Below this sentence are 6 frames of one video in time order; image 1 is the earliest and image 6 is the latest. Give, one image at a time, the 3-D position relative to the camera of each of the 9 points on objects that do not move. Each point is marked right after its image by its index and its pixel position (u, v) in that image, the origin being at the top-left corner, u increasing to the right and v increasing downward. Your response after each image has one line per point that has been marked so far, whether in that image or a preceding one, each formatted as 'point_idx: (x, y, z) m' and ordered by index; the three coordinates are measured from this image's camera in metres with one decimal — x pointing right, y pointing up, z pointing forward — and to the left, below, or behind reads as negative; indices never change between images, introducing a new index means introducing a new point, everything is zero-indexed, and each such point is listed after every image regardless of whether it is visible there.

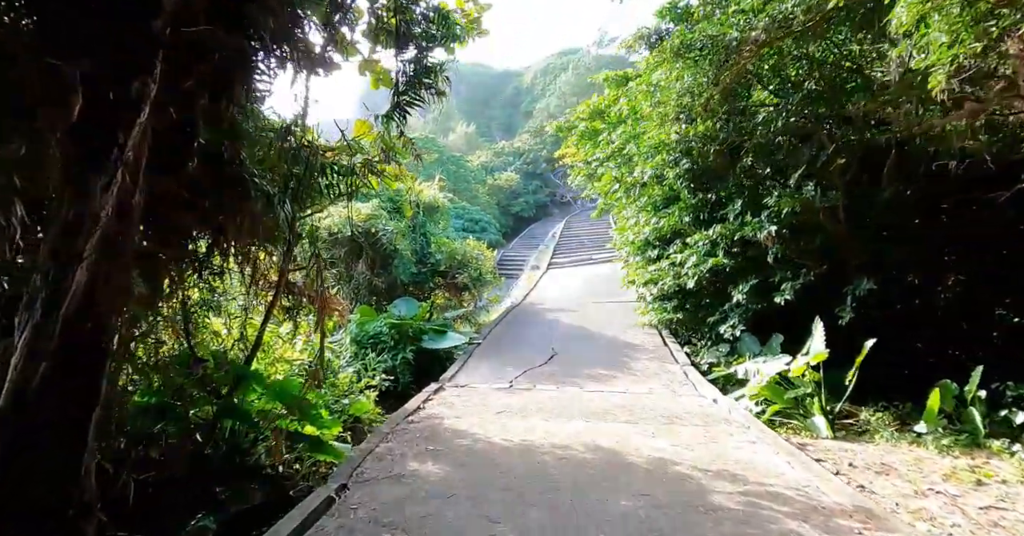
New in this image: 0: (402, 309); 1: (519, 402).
0: (-1.3, -0.5, +6.4) m
1: (0.0, -0.9, +3.6) m
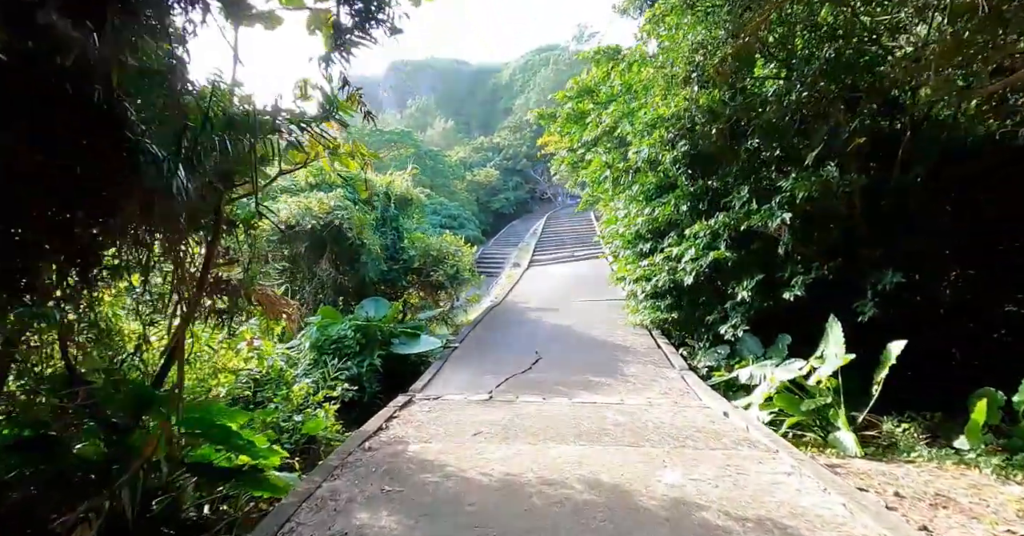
0: (-1.5, -0.4, +5.8) m
1: (-0.1, -0.8, +3.1) m
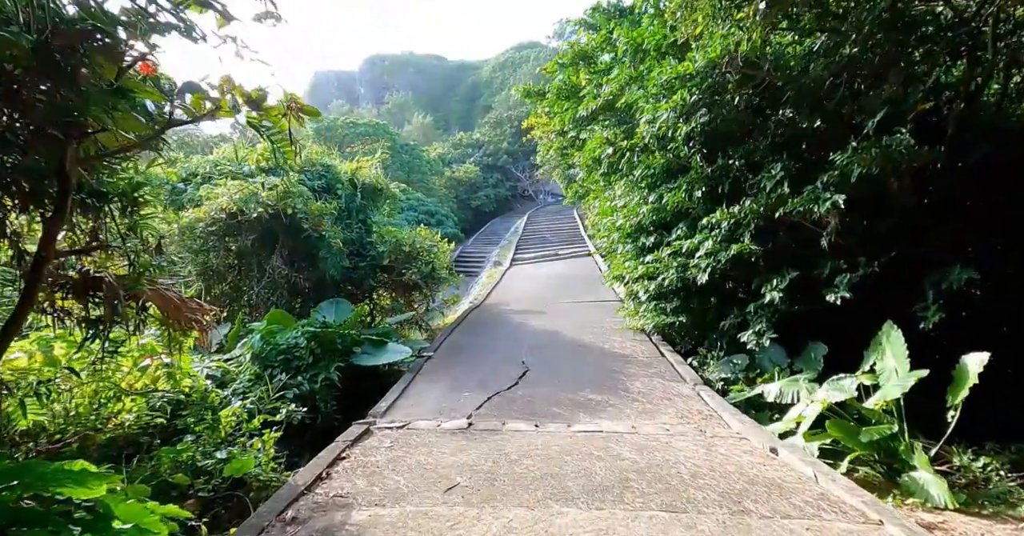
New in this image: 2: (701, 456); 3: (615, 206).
0: (-1.7, -0.4, +5.0) m
1: (-0.1, -0.8, +2.3) m
2: (+0.8, -0.8, +2.3) m
3: (+1.0, +0.6, +5.3) m
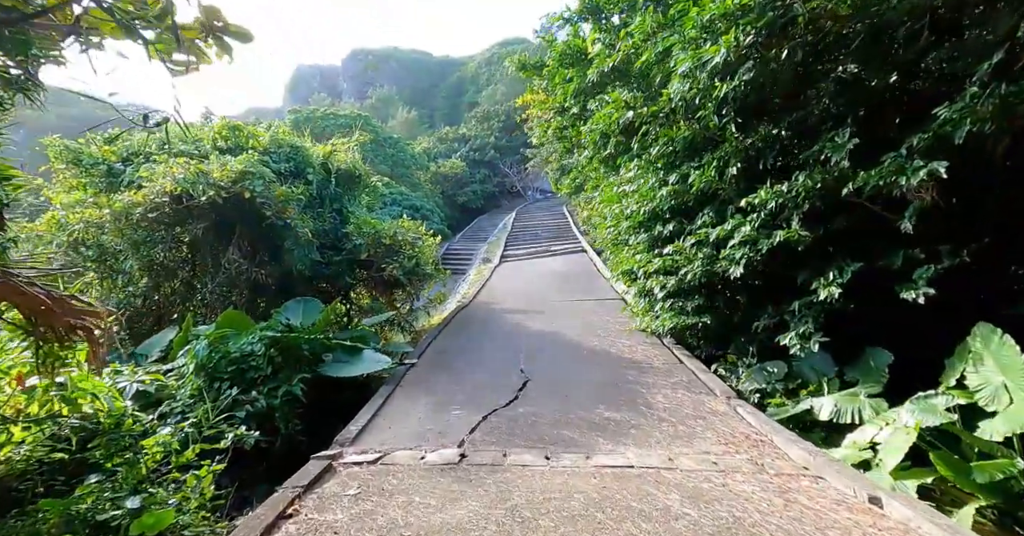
0: (-1.7, -0.4, +4.3) m
1: (-0.1, -0.8, +1.7) m
2: (+0.8, -0.7, +1.7) m
3: (+0.9, +0.6, +4.7) m
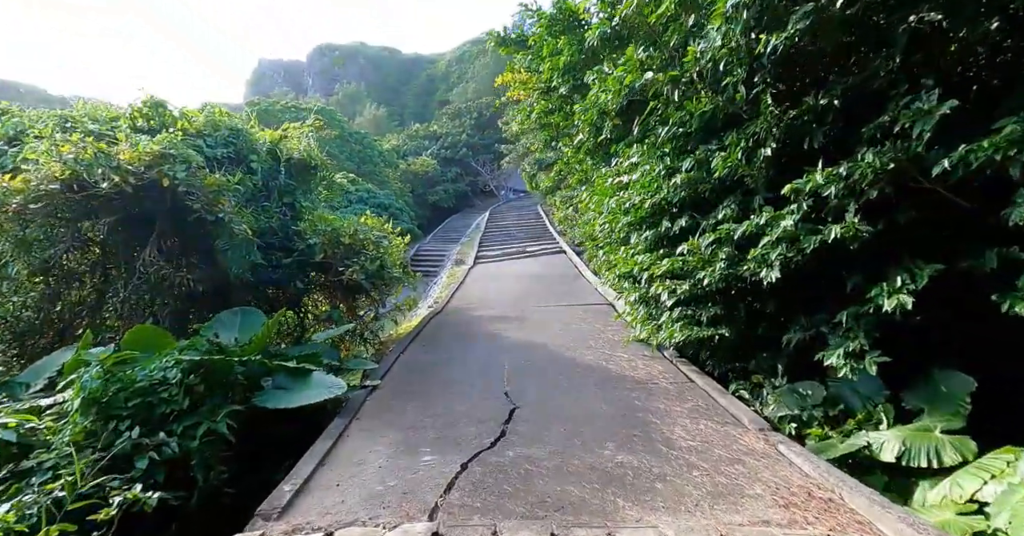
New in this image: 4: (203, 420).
0: (-1.8, -0.4, +3.5) m
1: (-0.1, -0.8, +1.0) m
2: (+0.8, -0.8, +1.1) m
3: (+0.8, +0.6, +4.0) m
4: (-1.5, -0.7, +2.7) m
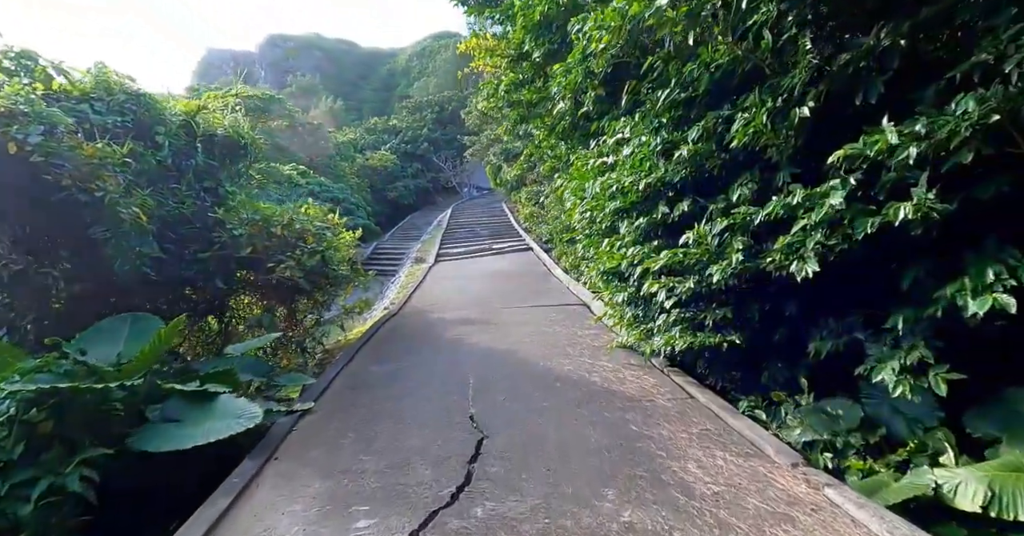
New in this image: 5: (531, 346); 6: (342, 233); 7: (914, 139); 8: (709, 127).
0: (-2.0, -0.4, +2.7) m
1: (-0.1, -0.8, +0.3) m
2: (+0.8, -0.7, +0.4) m
3: (+0.6, +0.7, +3.4) m
4: (-1.6, -0.7, +1.9) m
5: (+0.1, -0.6, +3.9) m
6: (-1.6, +0.3, +5.1) m
7: (+1.3, +0.4, +1.8) m
8: (+0.9, +0.7, +2.6) m
